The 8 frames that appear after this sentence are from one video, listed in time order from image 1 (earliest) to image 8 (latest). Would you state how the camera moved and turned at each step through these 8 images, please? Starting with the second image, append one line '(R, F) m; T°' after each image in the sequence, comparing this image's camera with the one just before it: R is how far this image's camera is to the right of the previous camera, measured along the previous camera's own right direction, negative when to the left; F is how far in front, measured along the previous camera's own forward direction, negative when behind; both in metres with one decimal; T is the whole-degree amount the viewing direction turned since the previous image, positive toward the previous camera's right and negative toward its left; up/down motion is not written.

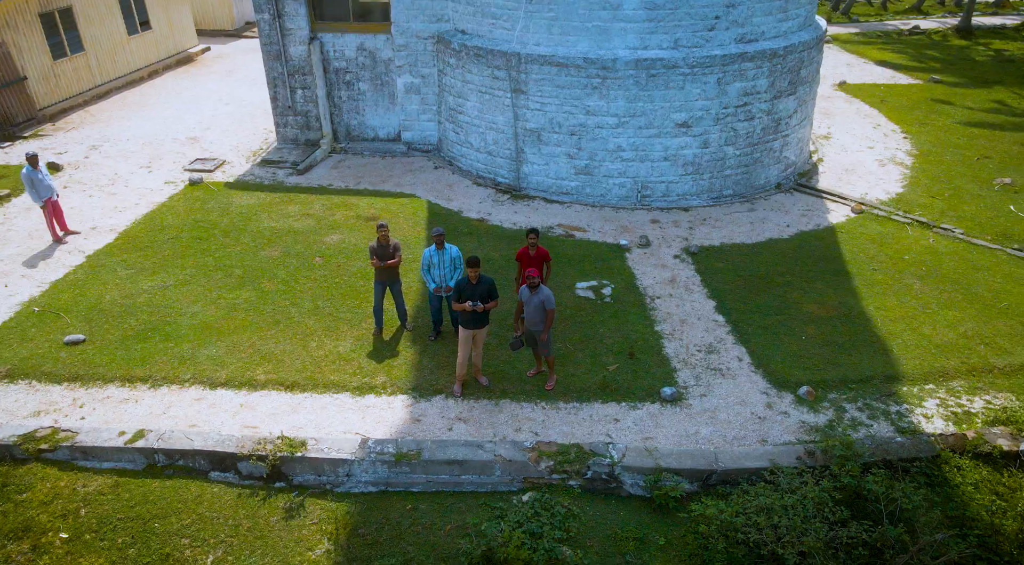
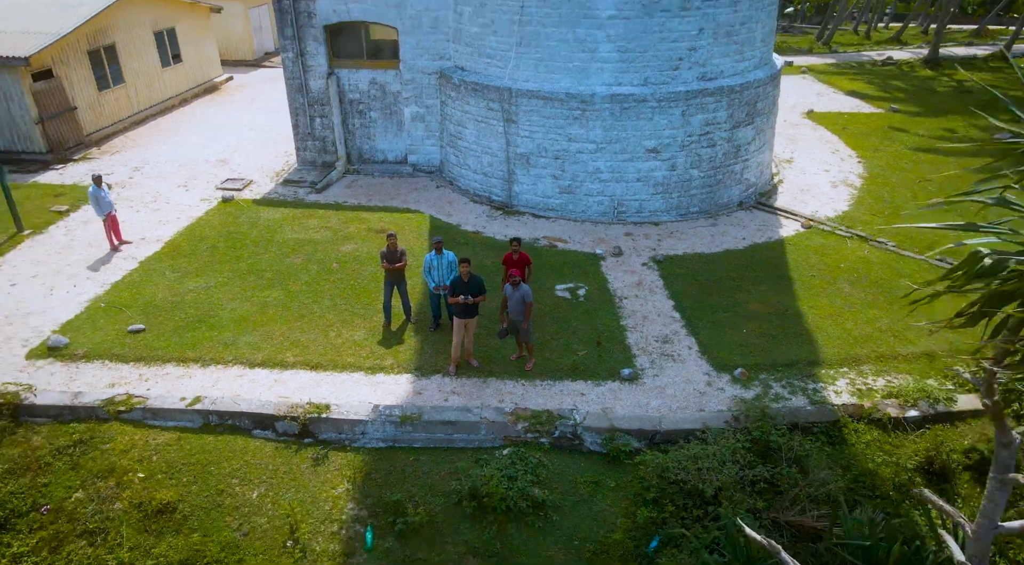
(+0.2, -1.4) m; 0°
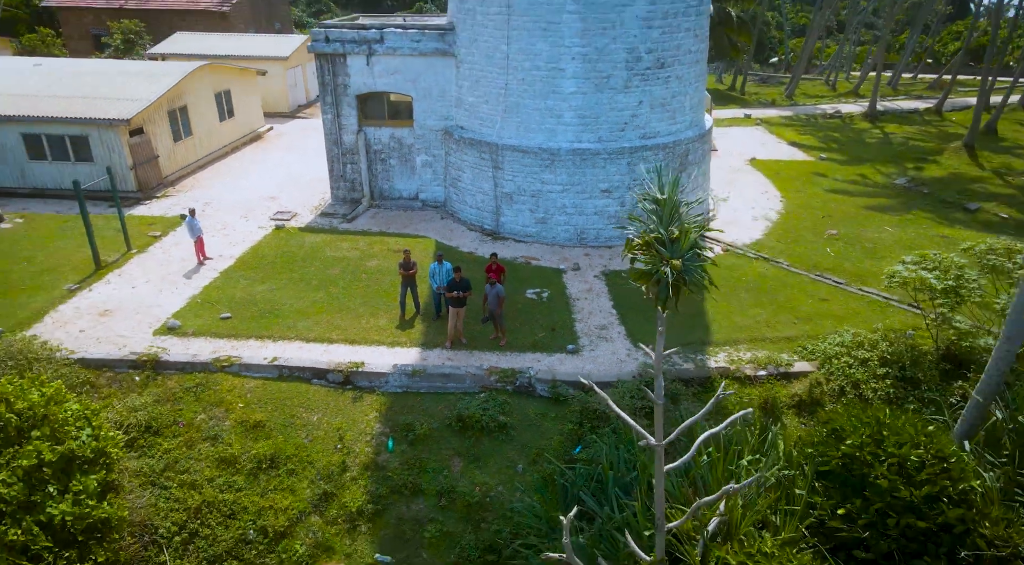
(+0.5, -3.3) m; -1°
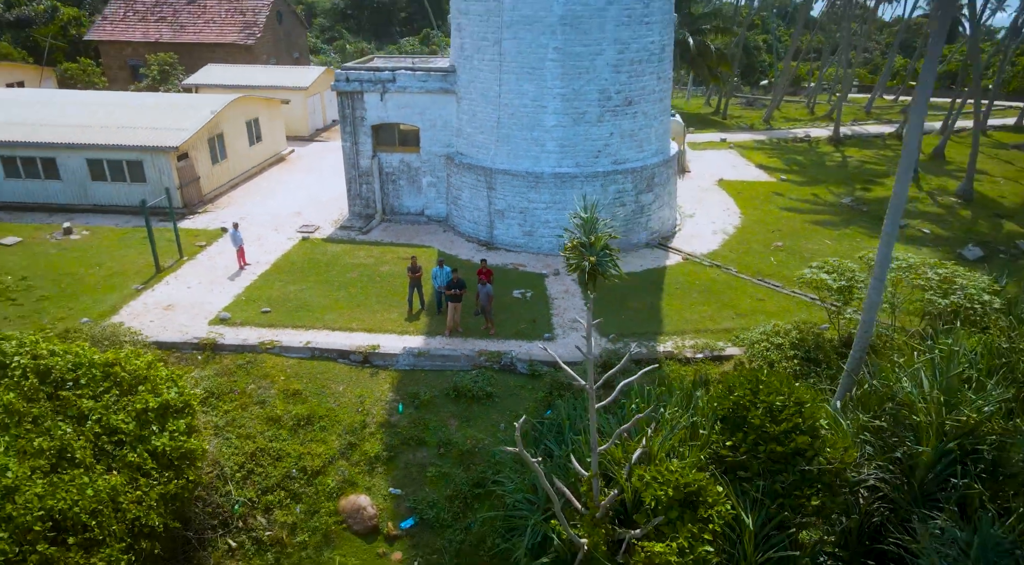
(+0.3, -2.6) m; 0°
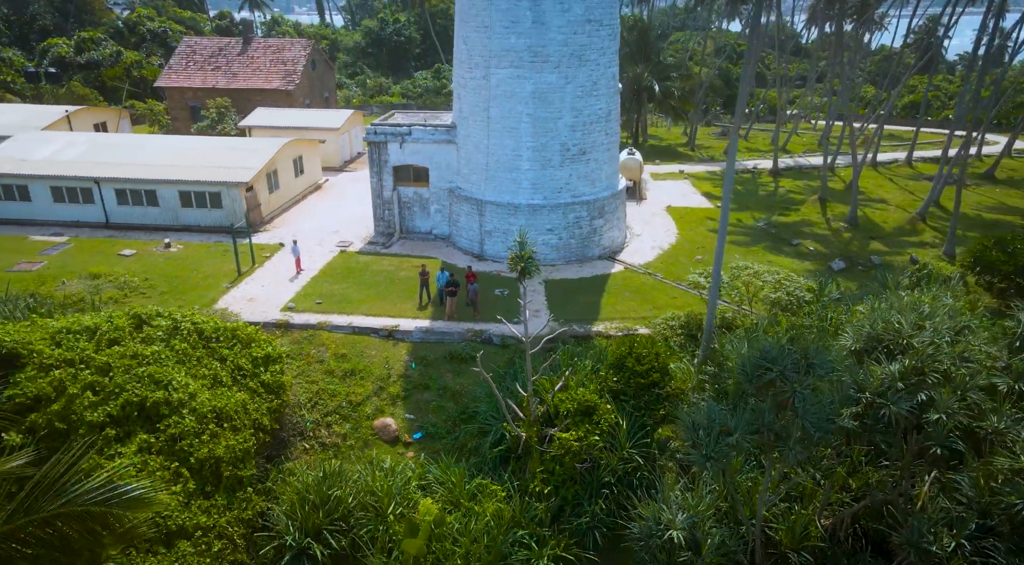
(+0.9, -5.8) m; -1°
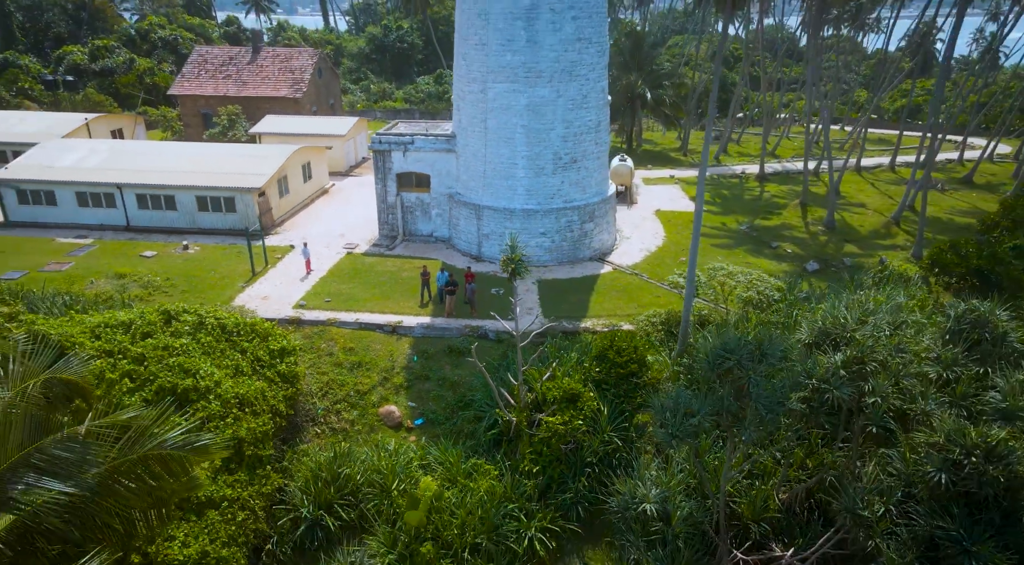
(+0.2, -1.6) m; 0°
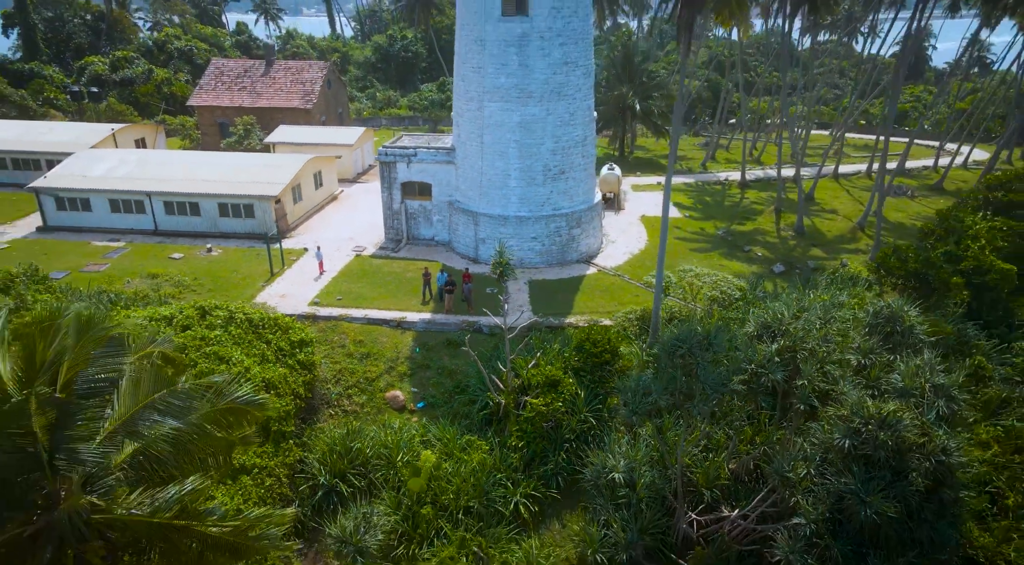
(+0.4, -2.4) m; 0°
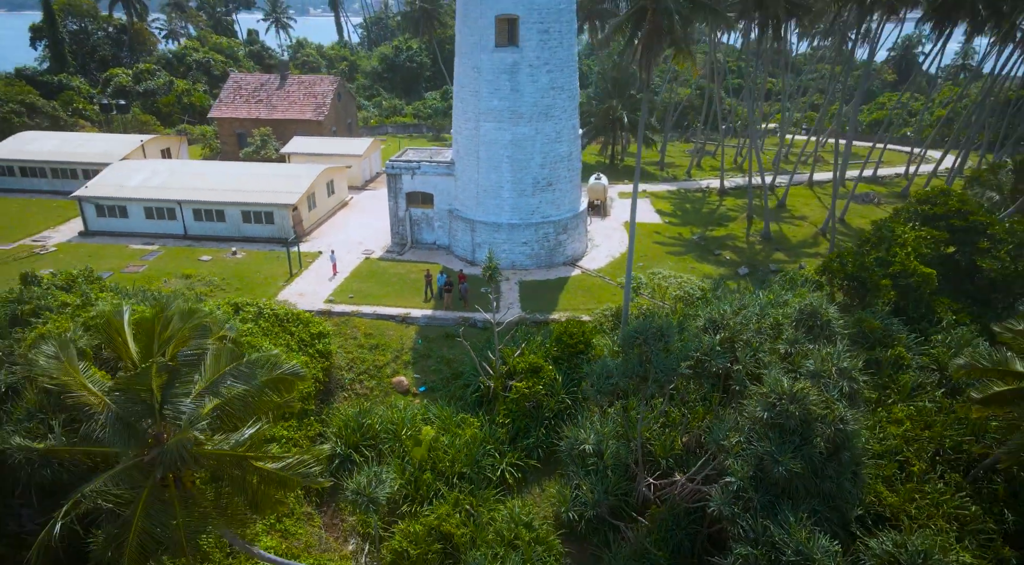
(+0.5, -3.1) m; 0°
